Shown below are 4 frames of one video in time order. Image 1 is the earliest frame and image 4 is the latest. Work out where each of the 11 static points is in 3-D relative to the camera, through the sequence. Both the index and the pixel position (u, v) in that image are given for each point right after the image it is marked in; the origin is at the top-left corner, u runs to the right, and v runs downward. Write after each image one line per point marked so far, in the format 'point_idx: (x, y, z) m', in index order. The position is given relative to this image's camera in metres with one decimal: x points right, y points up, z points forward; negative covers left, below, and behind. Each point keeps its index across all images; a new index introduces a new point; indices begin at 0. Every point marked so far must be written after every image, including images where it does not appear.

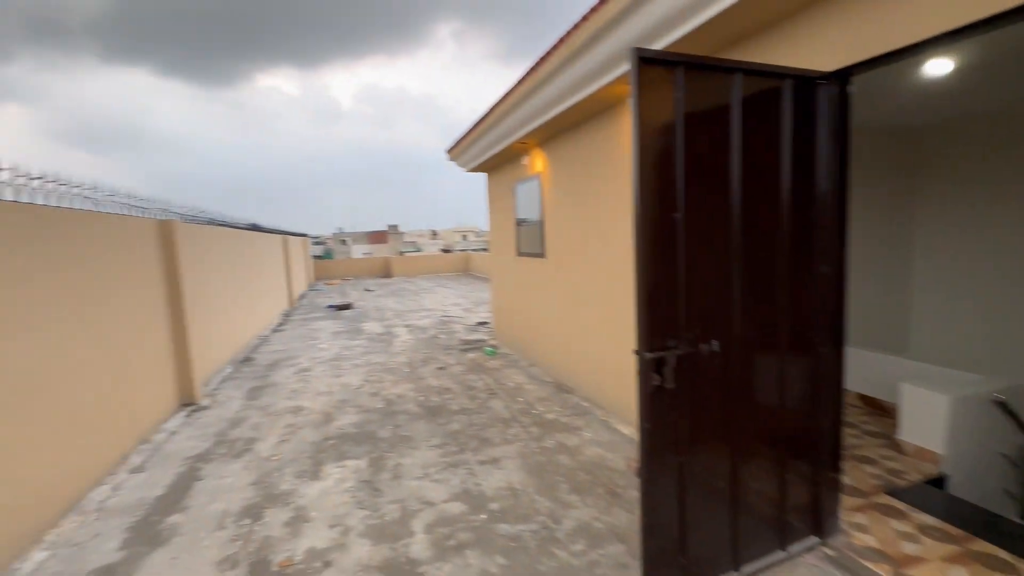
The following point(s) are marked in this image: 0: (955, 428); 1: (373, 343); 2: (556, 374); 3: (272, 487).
0: (+2.2, -0.7, +2.3) m
1: (-1.8, -0.7, +6.2) m
2: (+0.4, -0.8, +4.1) m
3: (-1.3, -1.1, +2.5) m
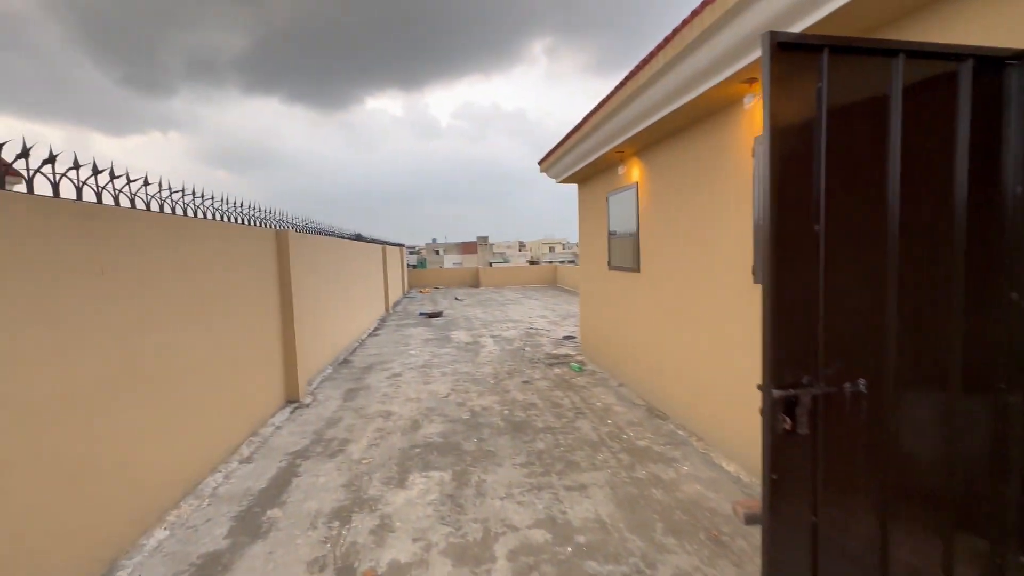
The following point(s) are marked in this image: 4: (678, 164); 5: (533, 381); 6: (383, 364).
0: (+2.6, -0.8, +1.8) m
1: (-0.7, -0.9, +6.3) m
2: (+1.1, -0.9, +3.9) m
3: (-0.8, -1.1, +2.6) m
4: (+1.1, +0.9, +3.2) m
5: (+0.2, -0.9, +4.7) m
6: (-1.6, -0.9, +5.7) m
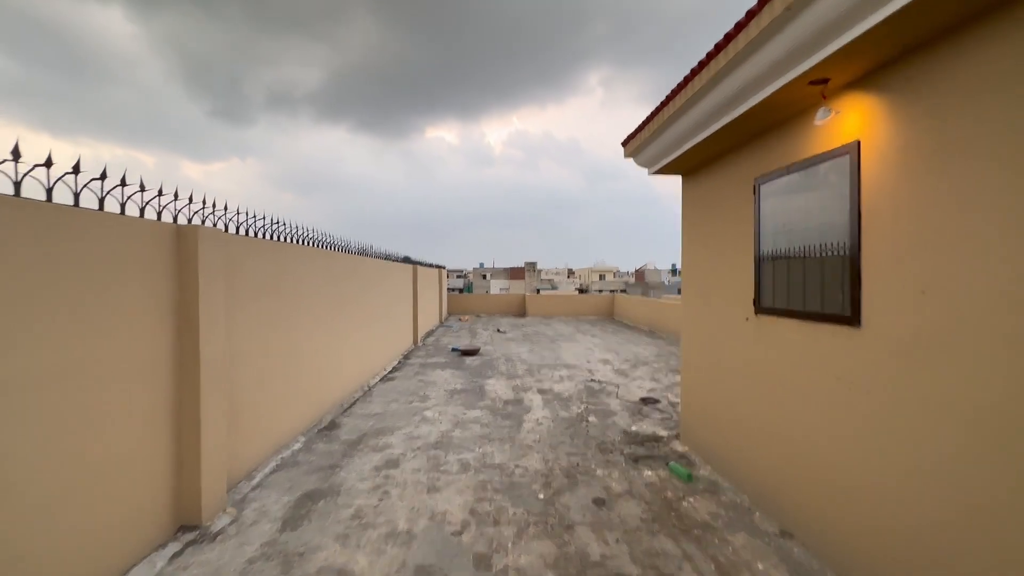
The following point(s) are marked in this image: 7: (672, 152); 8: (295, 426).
0: (+2.7, -1.0, -0.4) m
1: (-0.2, -1.2, +4.4) m
2: (+1.4, -1.2, +1.8) m
3: (-0.7, -1.3, +0.7) m
4: (+1.4, +0.6, +1.3) m
5: (+0.6, -1.2, +2.7) m
6: (-1.1, -1.2, +3.9) m
7: (+1.2, +1.0, +3.4) m
8: (-1.7, -1.1, +3.8) m
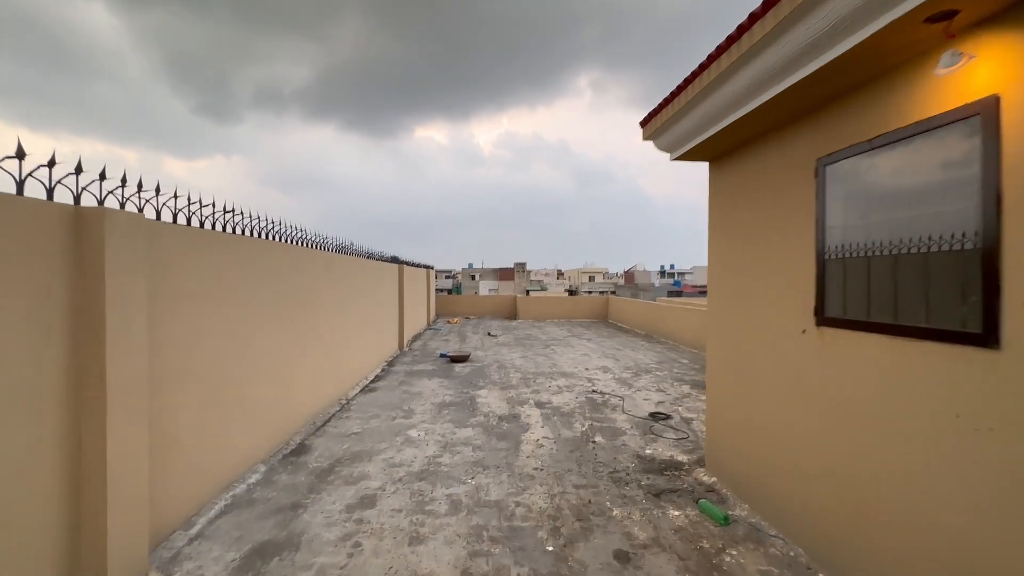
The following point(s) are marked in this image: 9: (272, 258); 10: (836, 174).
0: (+2.7, -1.1, -0.9) m
1: (-0.2, -1.2, +3.8) m
2: (+1.5, -1.2, +1.3) m
3: (-0.6, -1.3, +0.2) m
4: (+1.5, +0.6, +0.8) m
5: (+0.6, -1.3, +2.2) m
6: (-1.1, -1.2, +3.3) m
7: (+1.2, +0.9, +3.0) m
8: (-1.7, -1.1, +3.2) m
9: (-1.8, +0.2, +3.6) m
10: (+1.4, +0.5, +2.1) m
